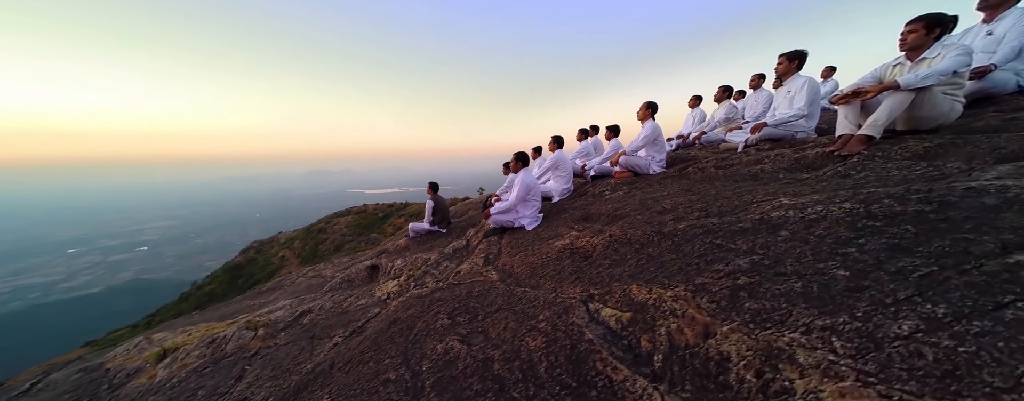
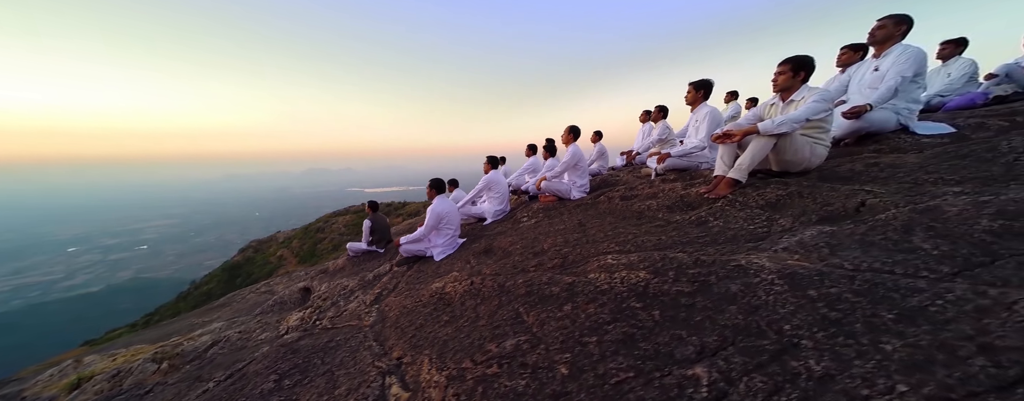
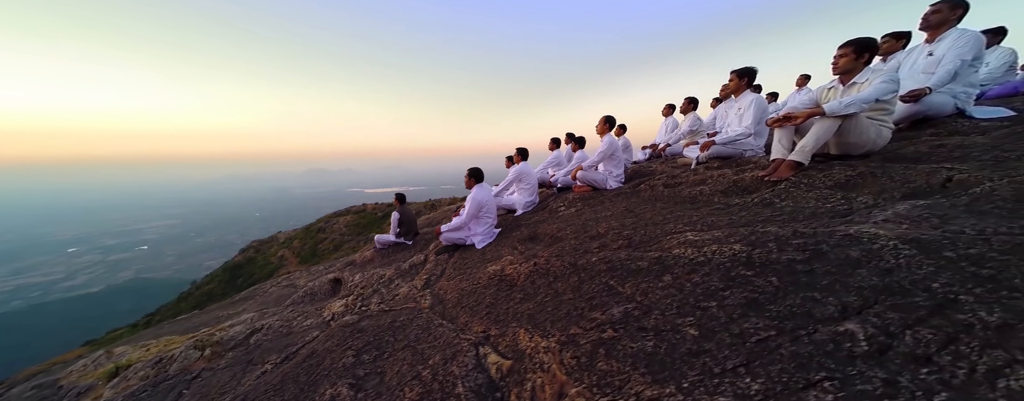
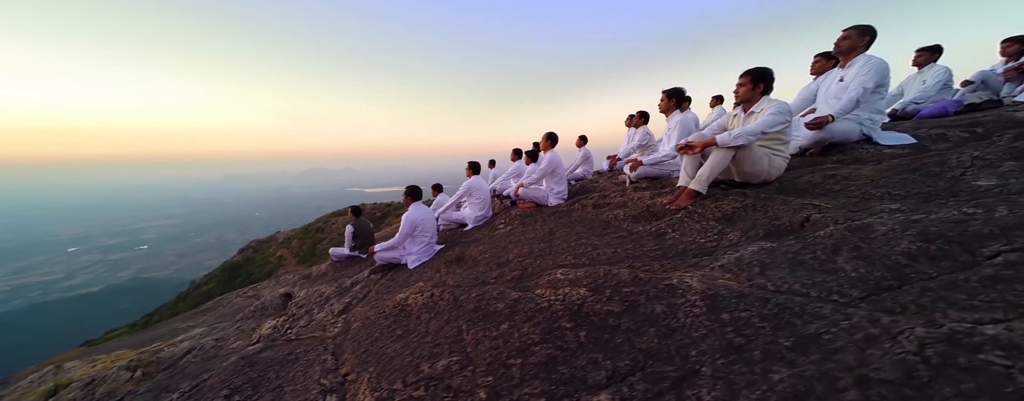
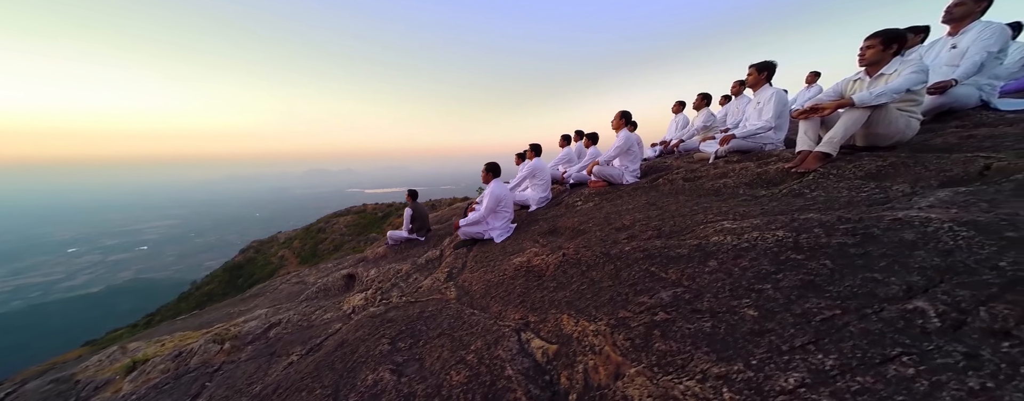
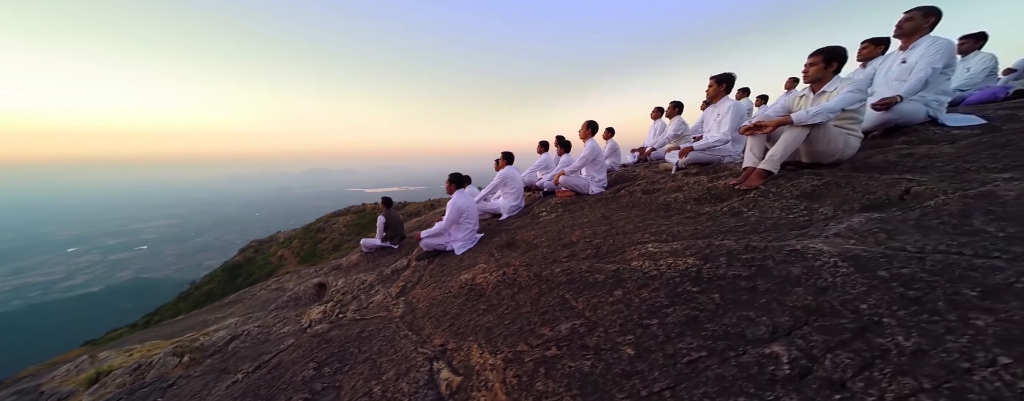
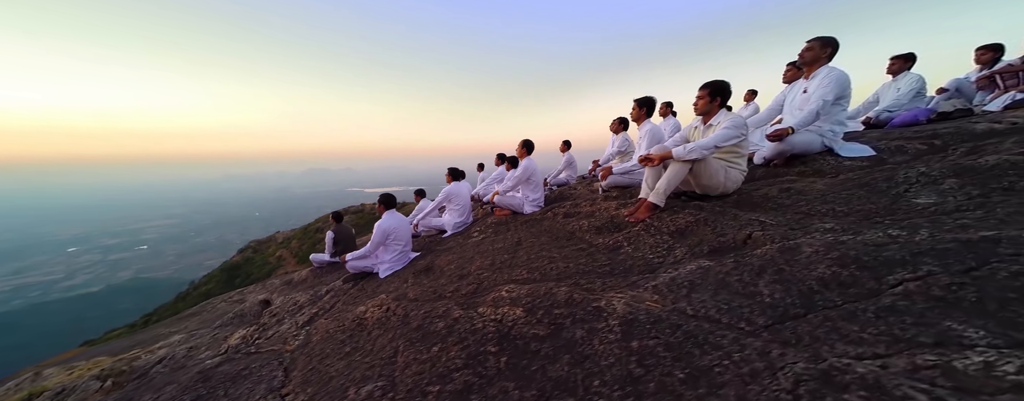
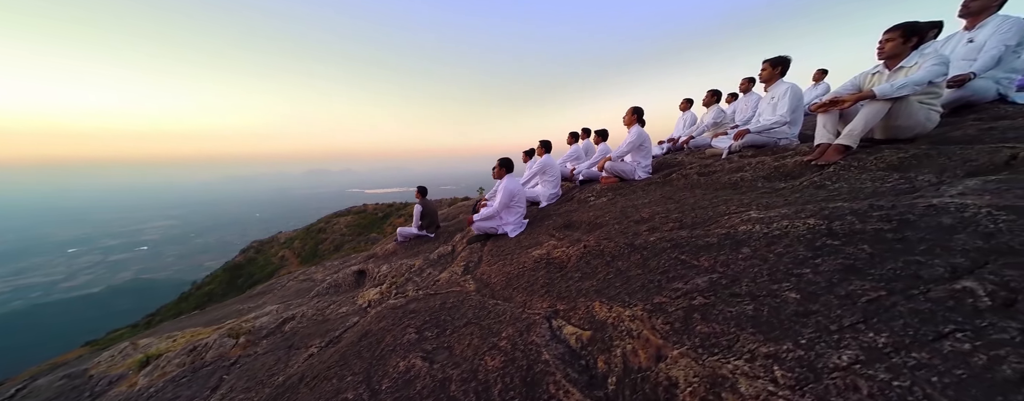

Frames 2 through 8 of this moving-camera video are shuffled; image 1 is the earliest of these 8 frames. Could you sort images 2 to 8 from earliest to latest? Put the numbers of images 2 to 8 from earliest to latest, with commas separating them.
8, 5, 3, 6, 2, 4, 7
